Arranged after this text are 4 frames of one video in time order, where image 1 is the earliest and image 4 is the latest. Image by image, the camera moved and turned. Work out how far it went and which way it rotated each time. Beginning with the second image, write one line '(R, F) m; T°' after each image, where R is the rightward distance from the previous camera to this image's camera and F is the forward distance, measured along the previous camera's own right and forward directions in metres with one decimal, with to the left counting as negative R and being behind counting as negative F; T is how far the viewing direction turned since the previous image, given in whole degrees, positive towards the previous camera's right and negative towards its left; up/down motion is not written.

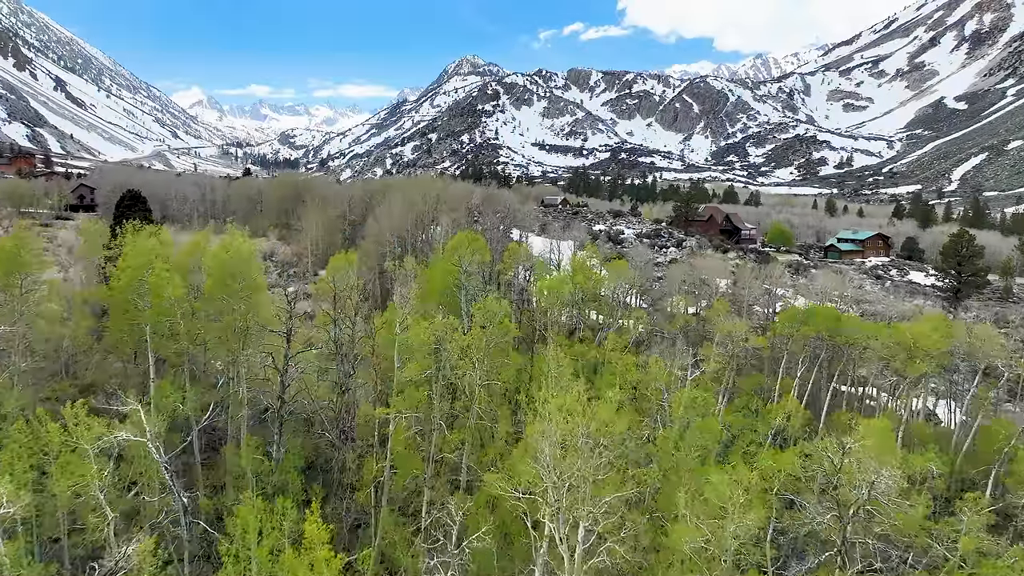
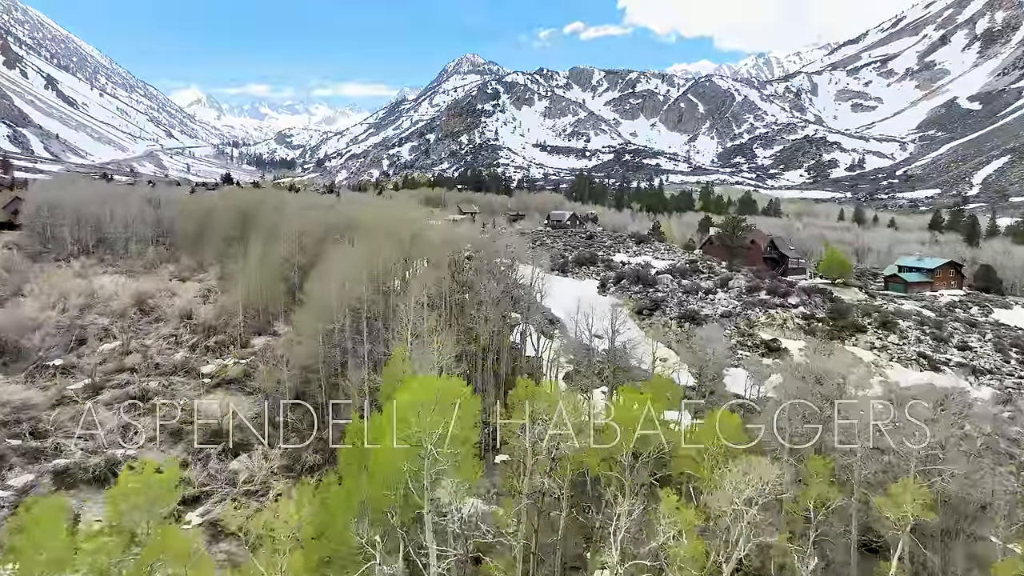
(-0.2, +11.8) m; 0°
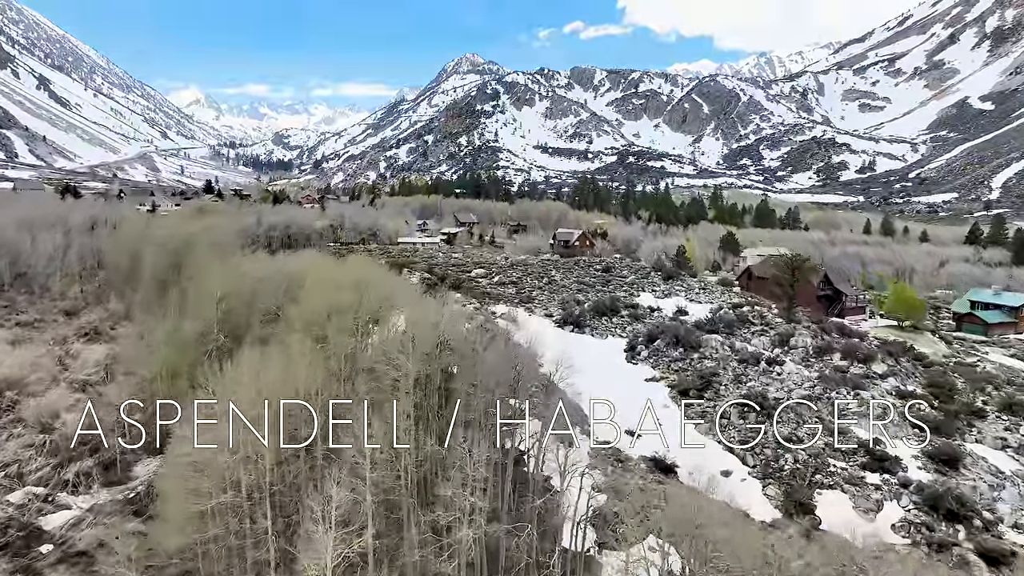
(-0.1, +10.1) m; 0°
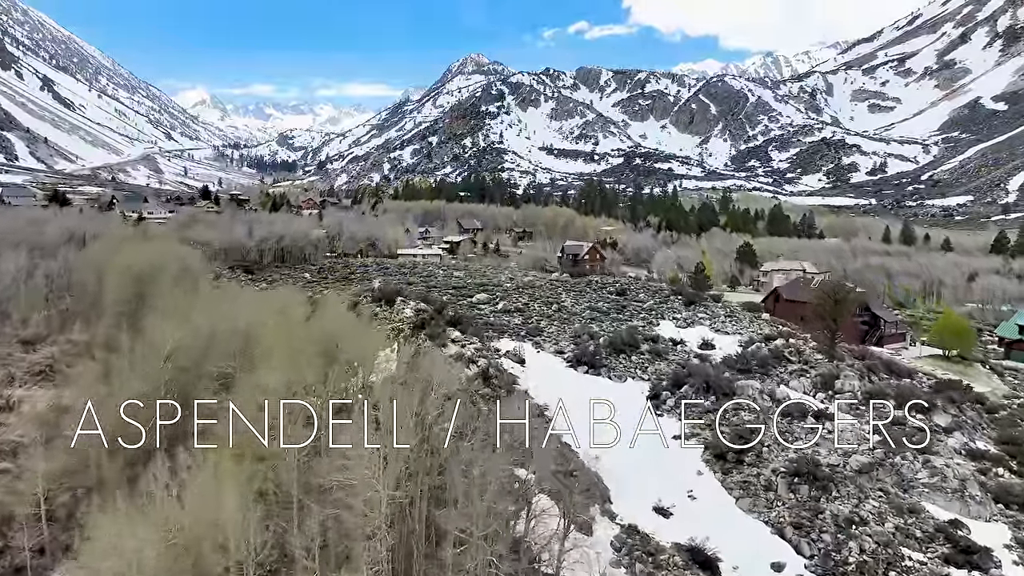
(-0.1, +4.4) m; 0°
